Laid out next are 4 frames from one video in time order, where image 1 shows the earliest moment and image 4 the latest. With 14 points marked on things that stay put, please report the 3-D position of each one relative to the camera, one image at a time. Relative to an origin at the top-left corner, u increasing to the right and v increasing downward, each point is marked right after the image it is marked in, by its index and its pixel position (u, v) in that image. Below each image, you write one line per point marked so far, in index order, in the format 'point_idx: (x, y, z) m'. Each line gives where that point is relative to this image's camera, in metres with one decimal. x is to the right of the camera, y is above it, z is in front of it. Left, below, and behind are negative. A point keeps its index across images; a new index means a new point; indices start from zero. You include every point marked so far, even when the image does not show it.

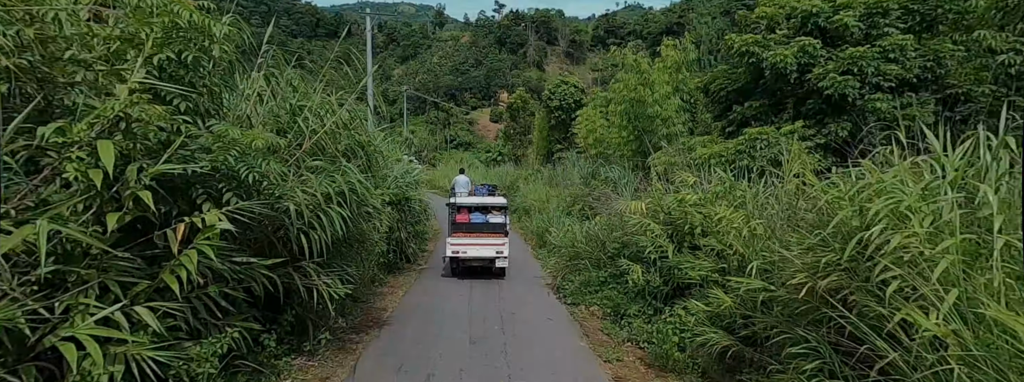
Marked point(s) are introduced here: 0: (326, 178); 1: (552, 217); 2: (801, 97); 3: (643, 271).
0: (-1.4, +0.1, +5.2) m
1: (+0.9, -0.6, +14.9) m
2: (+3.8, +1.2, +9.0) m
3: (+1.4, -0.8, +7.0) m
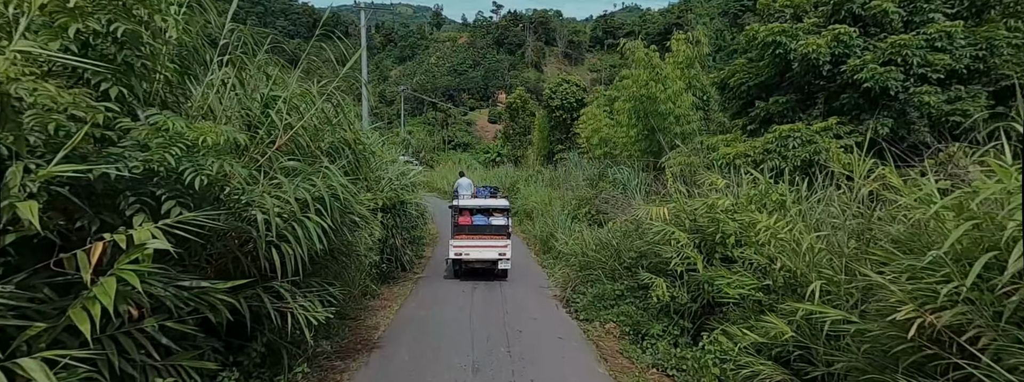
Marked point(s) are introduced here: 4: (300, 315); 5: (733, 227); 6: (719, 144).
0: (-1.3, +0.1, +4.4) m
1: (+1.0, -0.7, +14.1) m
2: (+3.9, +1.2, +8.2) m
3: (+1.4, -0.9, +6.2) m
4: (-1.3, -0.8, +4.1) m
5: (+1.9, -0.3, +5.7) m
6: (+2.9, +0.6, +9.5) m
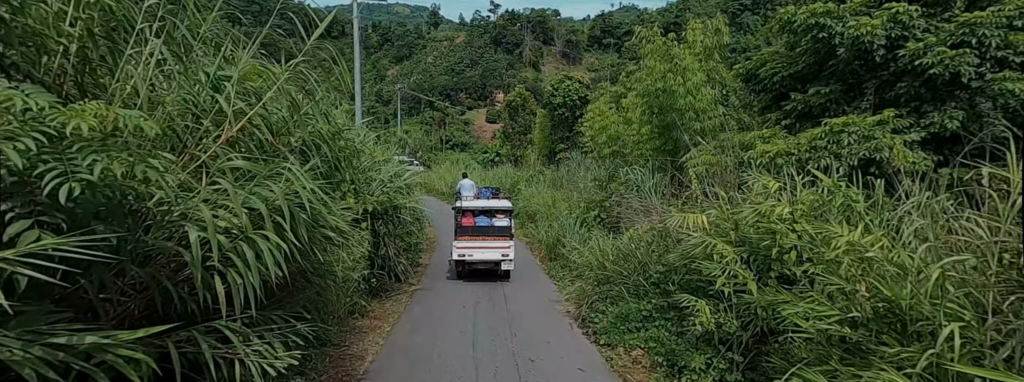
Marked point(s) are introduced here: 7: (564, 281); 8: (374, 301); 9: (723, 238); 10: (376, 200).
0: (-1.2, 0.0, +3.3) m
1: (+1.0, -0.7, +13.1) m
2: (+4.0, +1.2, +7.2) m
3: (+1.5, -0.9, +5.2) m
4: (-1.2, -0.8, +3.1) m
5: (+1.9, -0.3, +4.7) m
6: (+3.0, +0.6, +8.5) m
7: (+0.8, -1.3, +10.1) m
8: (-1.8, -1.4, +8.7) m
9: (+1.7, -0.4, +5.4) m
10: (-1.6, -0.1, +8.1) m
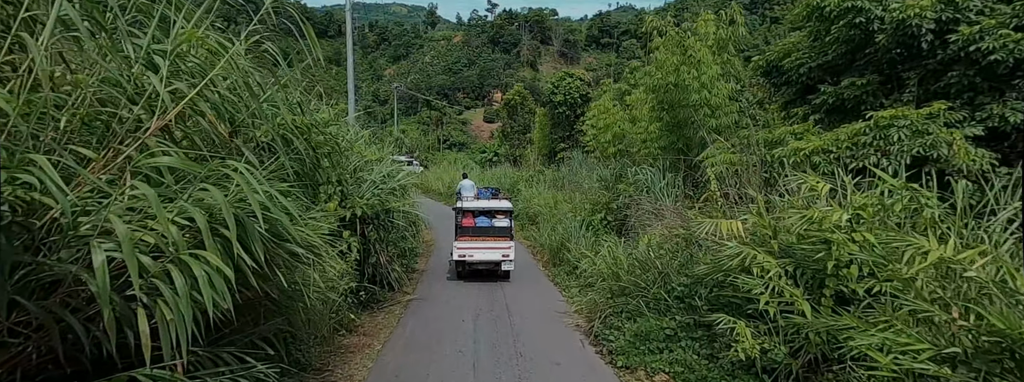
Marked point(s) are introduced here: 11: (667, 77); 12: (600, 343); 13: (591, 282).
0: (-1.2, 0.0, +2.6) m
1: (+1.0, -0.7, +12.3) m
2: (+4.0, +1.2, +6.5) m
3: (+1.6, -0.9, +4.4) m
4: (-1.1, -0.8, +2.3) m
5: (+2.0, -0.4, +3.9) m
6: (+3.0, +0.6, +7.8) m
7: (+0.8, -1.4, +9.3) m
8: (-1.7, -1.4, +8.0) m
9: (+1.8, -0.4, +4.7) m
10: (-1.6, -0.1, +7.4) m
11: (+2.5, +1.8, +10.9) m
12: (+0.8, -1.4, +6.4) m
13: (+0.9, -1.1, +8.3) m
